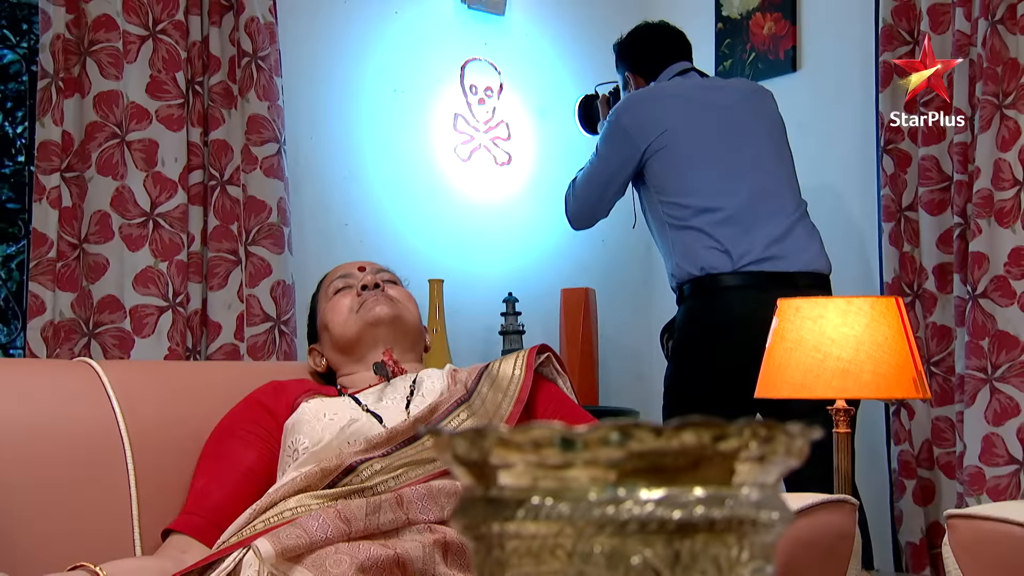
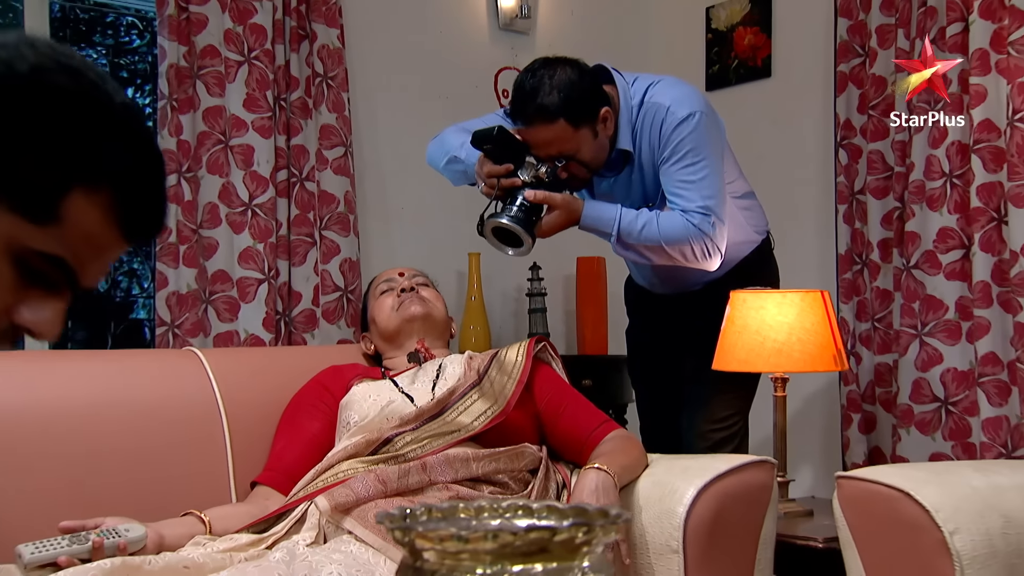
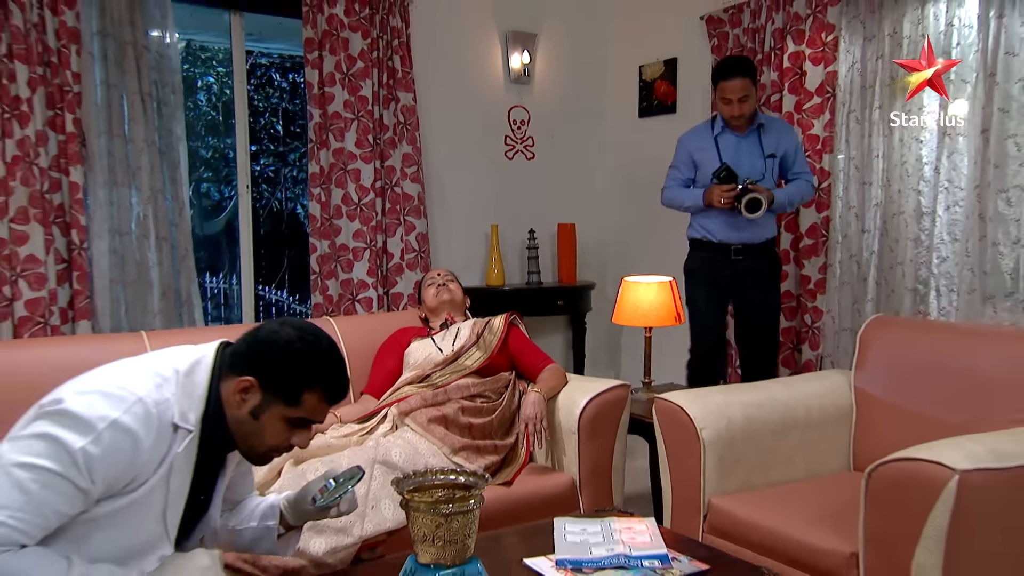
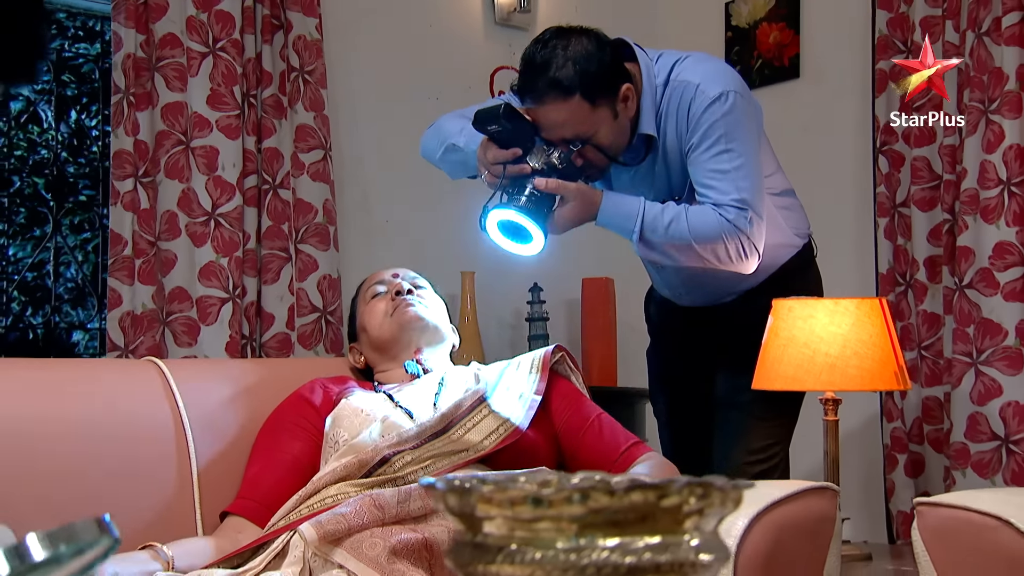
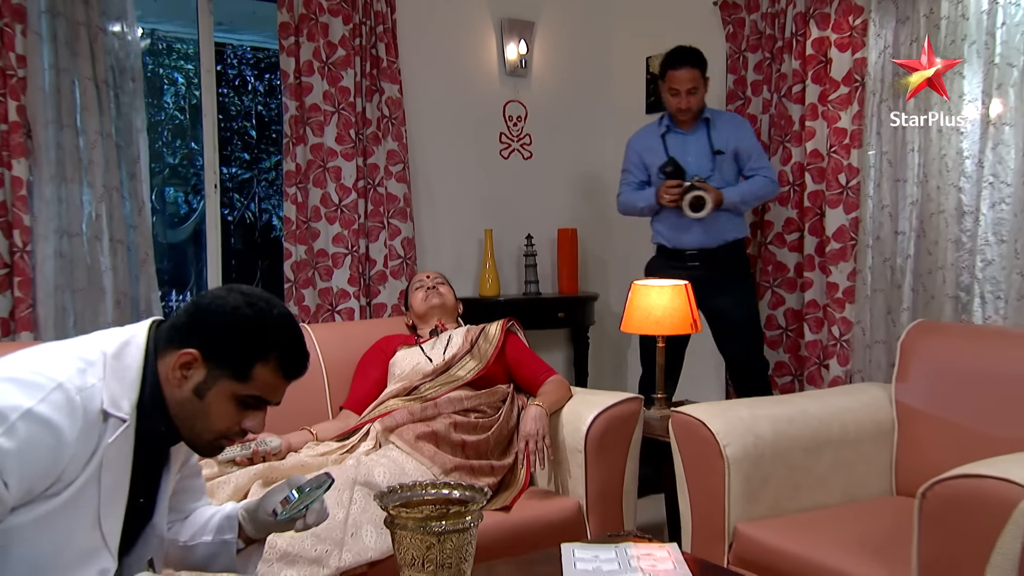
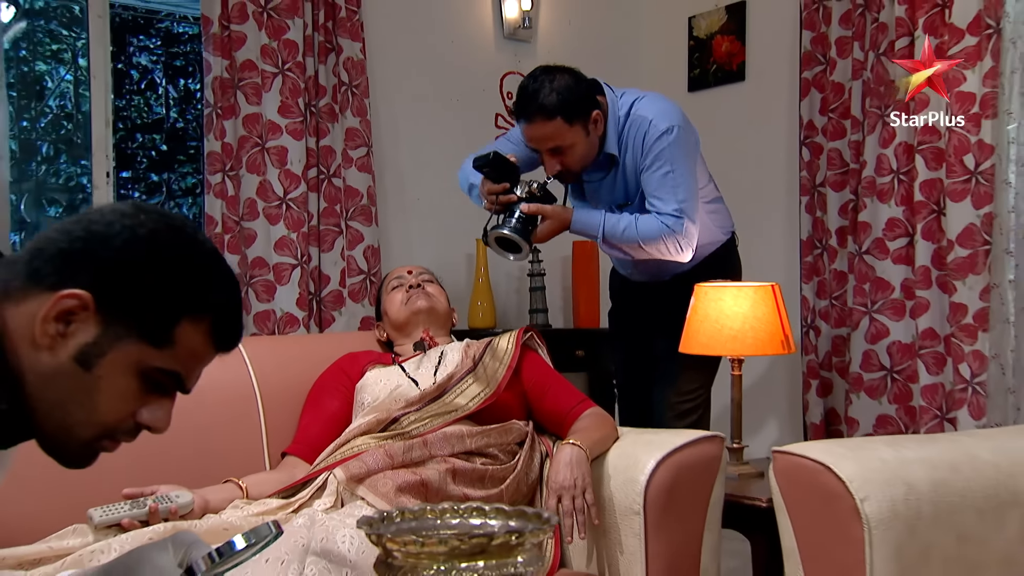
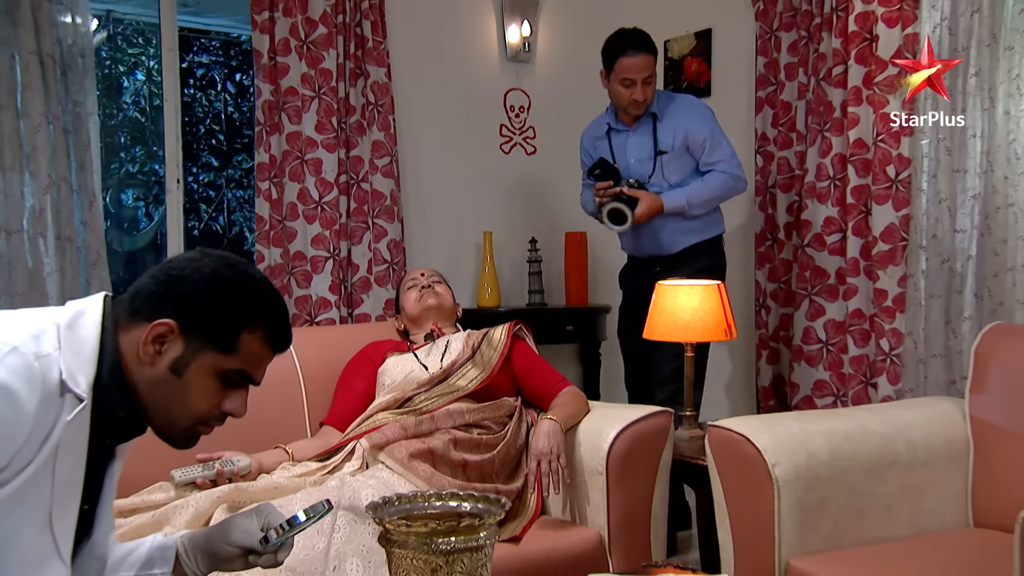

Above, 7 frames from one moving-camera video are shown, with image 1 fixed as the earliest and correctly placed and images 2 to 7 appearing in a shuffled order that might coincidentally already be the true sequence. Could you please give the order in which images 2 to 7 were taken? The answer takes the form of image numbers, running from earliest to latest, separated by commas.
4, 2, 6, 7, 5, 3
